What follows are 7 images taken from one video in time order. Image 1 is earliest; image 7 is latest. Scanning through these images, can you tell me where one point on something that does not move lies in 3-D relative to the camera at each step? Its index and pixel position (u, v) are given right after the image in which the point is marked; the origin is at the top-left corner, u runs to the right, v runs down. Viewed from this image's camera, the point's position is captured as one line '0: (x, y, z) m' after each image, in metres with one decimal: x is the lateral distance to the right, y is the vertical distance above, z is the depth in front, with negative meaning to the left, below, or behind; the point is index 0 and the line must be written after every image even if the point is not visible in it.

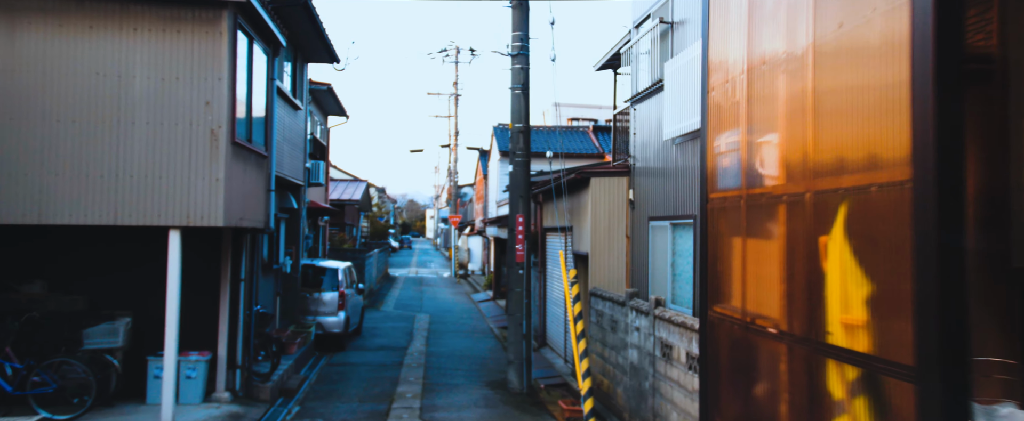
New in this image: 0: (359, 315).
0: (-3.5, -2.3, +16.0) m
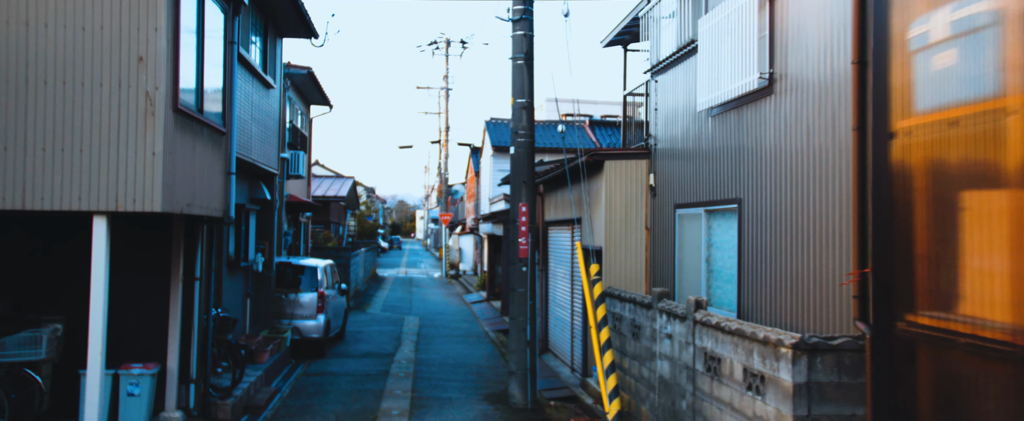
0: (-3.5, -2.2, +14.5) m
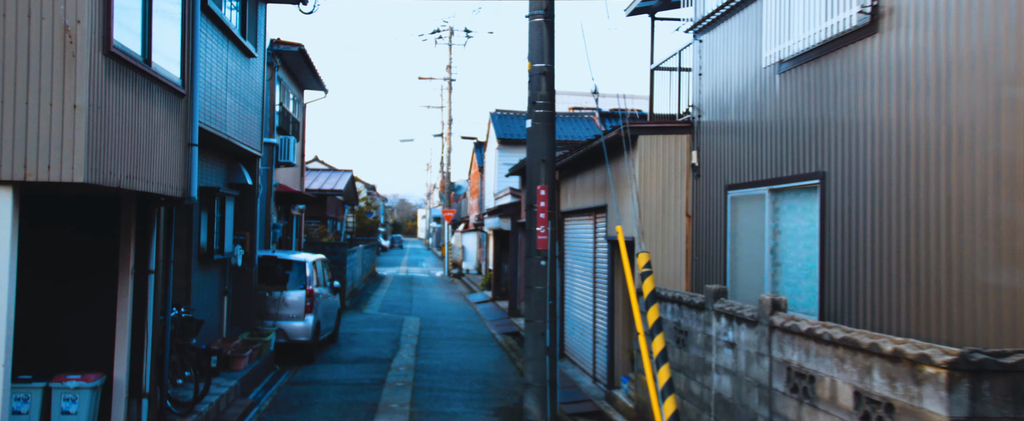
0: (-3.3, -2.0, +13.2) m
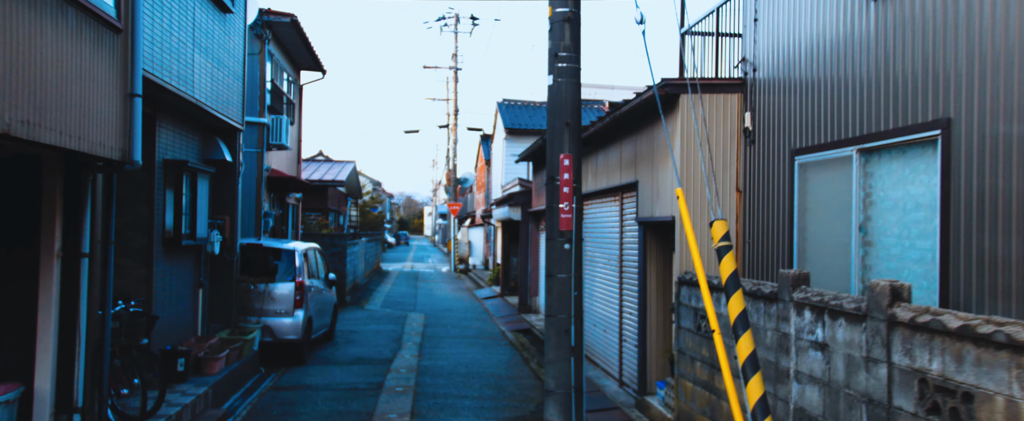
0: (-3.1, -1.8, +12.0) m
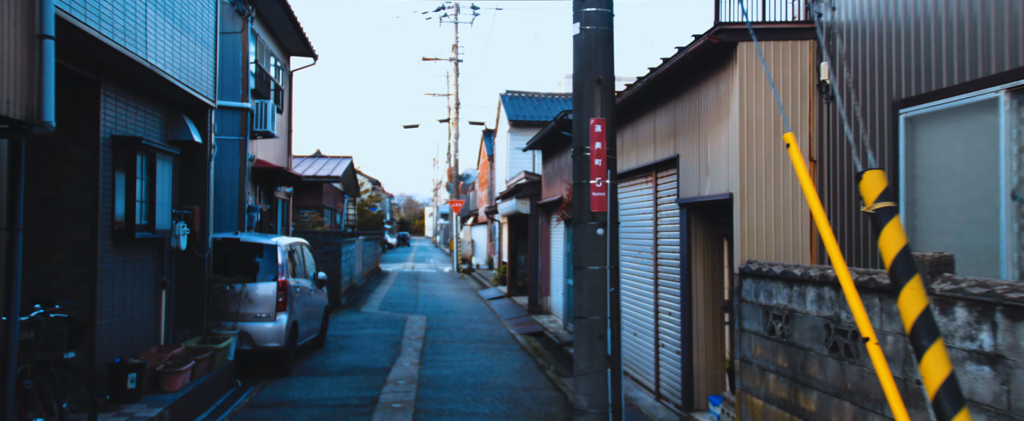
0: (-2.9, -1.6, +10.7) m
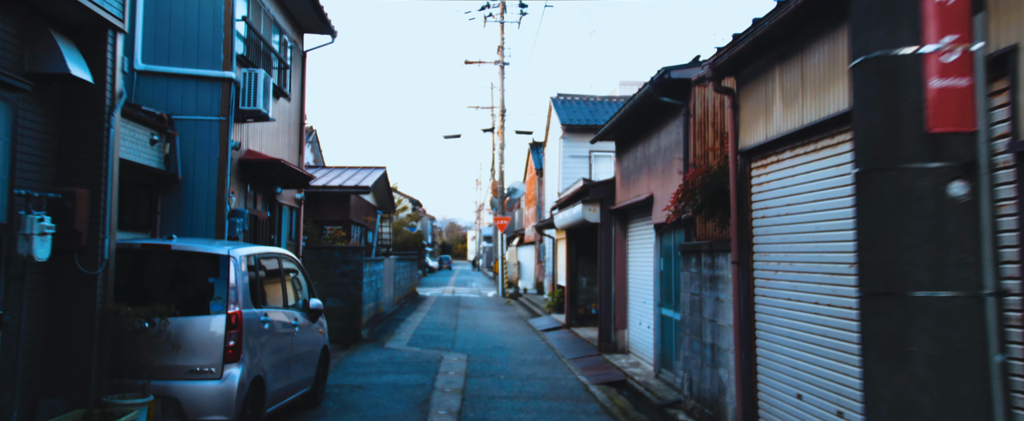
0: (-2.1, -1.6, +7.4) m
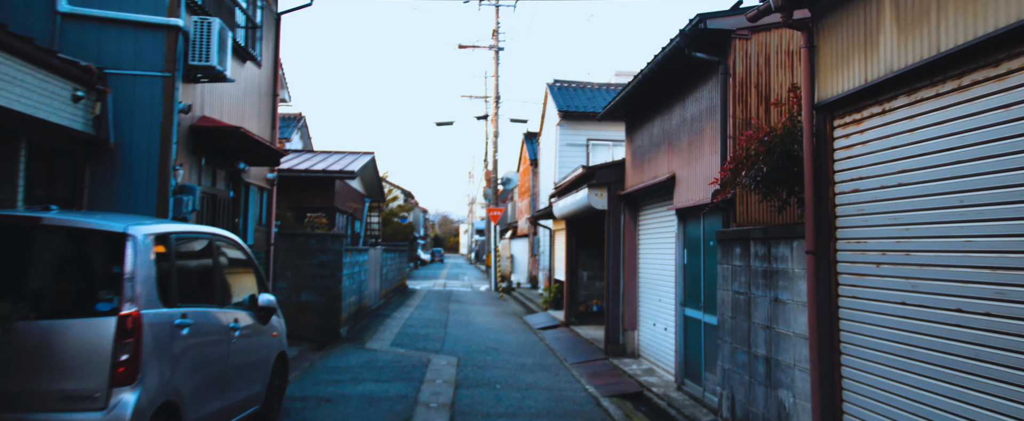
0: (-2.1, -1.4, +5.8) m
